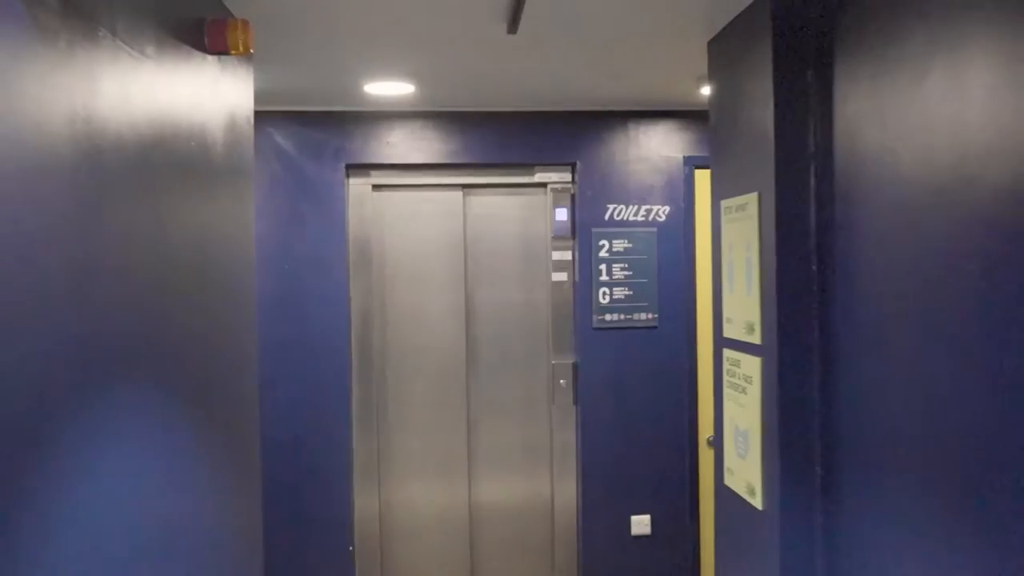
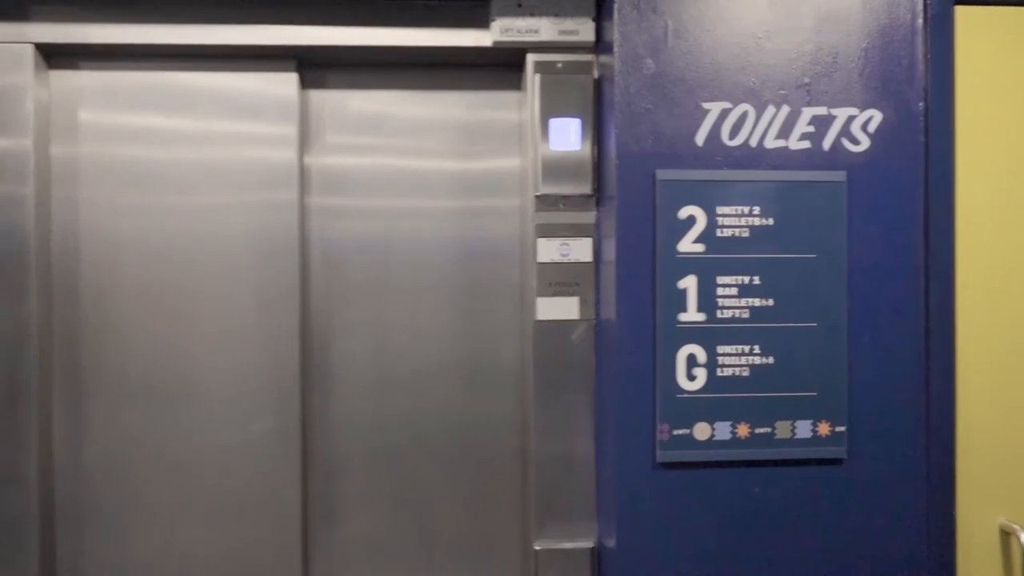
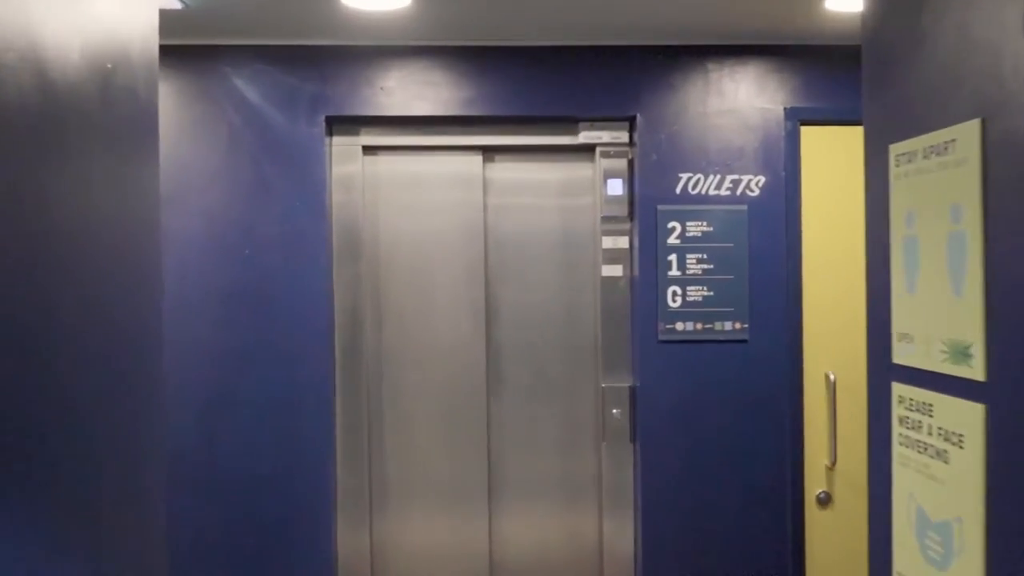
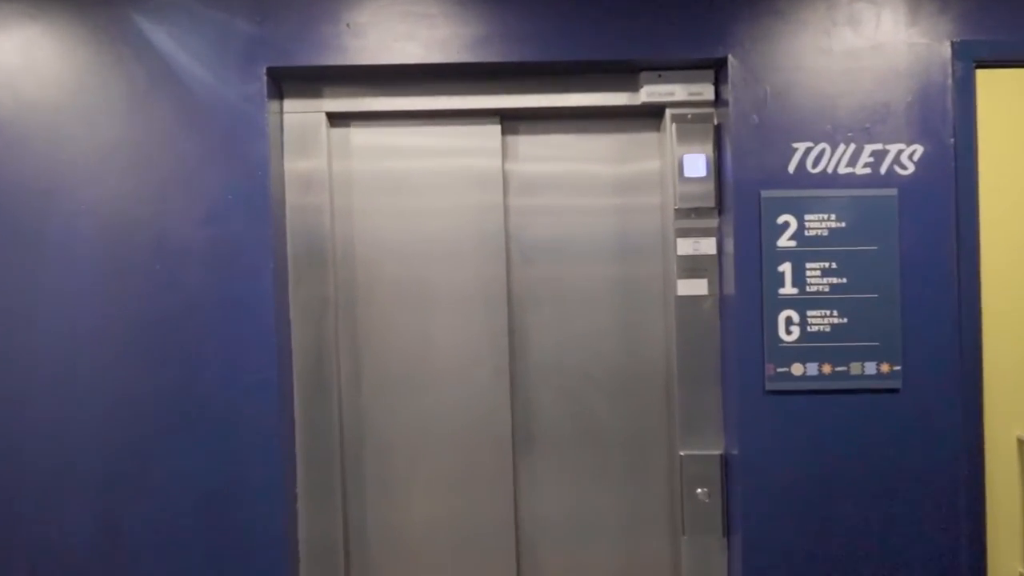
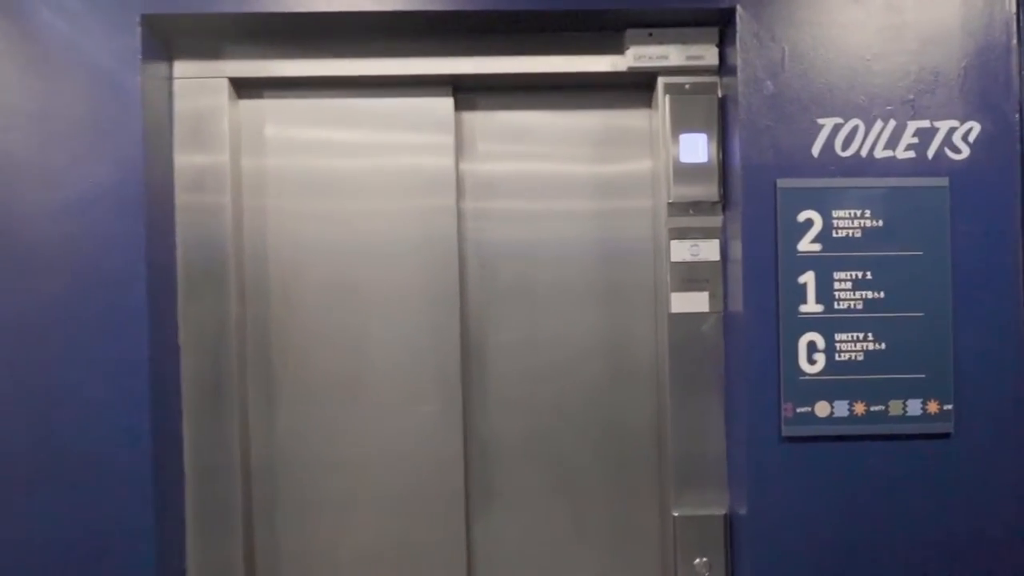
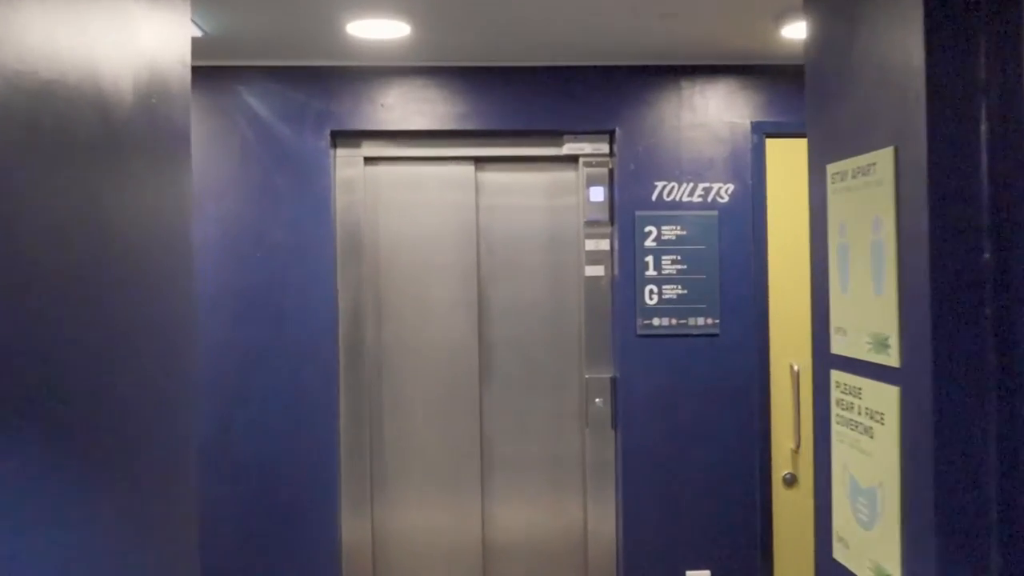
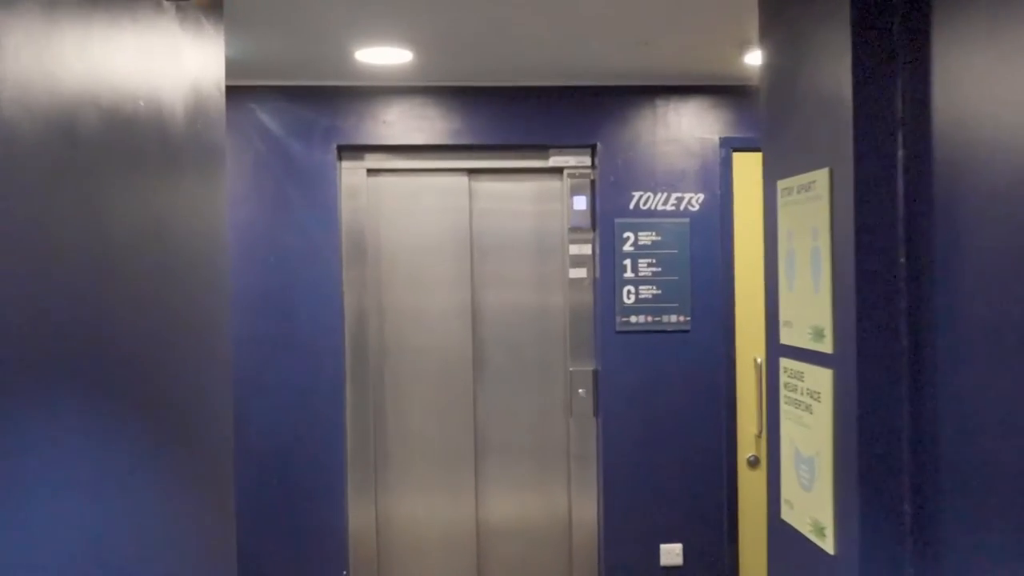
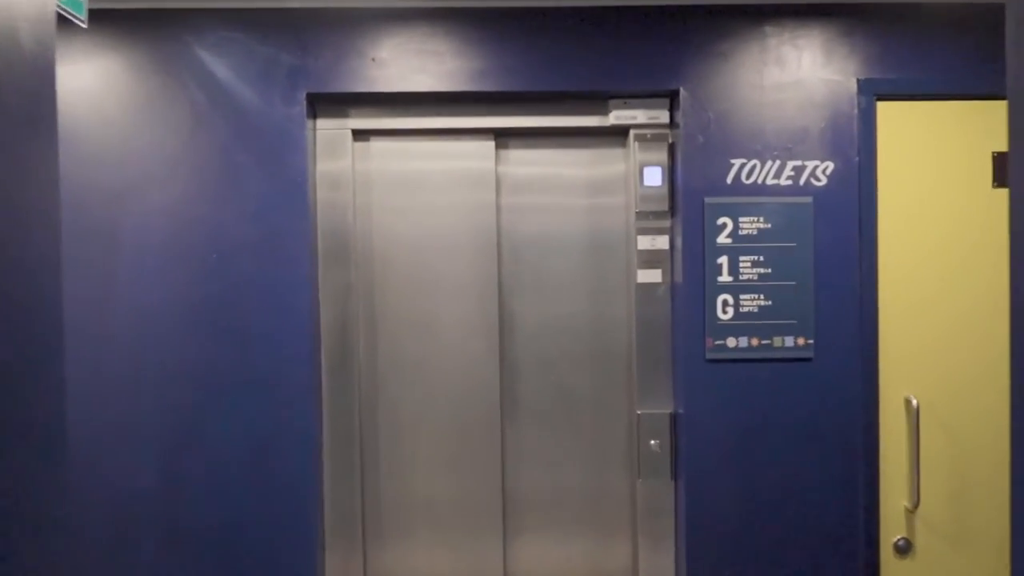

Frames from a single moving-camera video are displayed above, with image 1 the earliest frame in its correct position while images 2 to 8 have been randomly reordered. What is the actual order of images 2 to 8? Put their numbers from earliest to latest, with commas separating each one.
7, 6, 3, 8, 4, 5, 2
